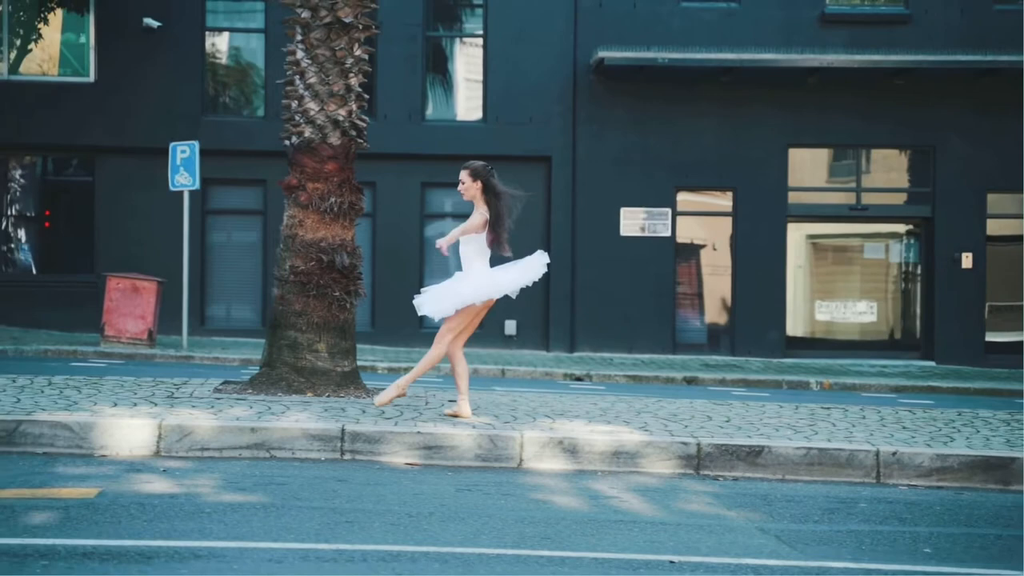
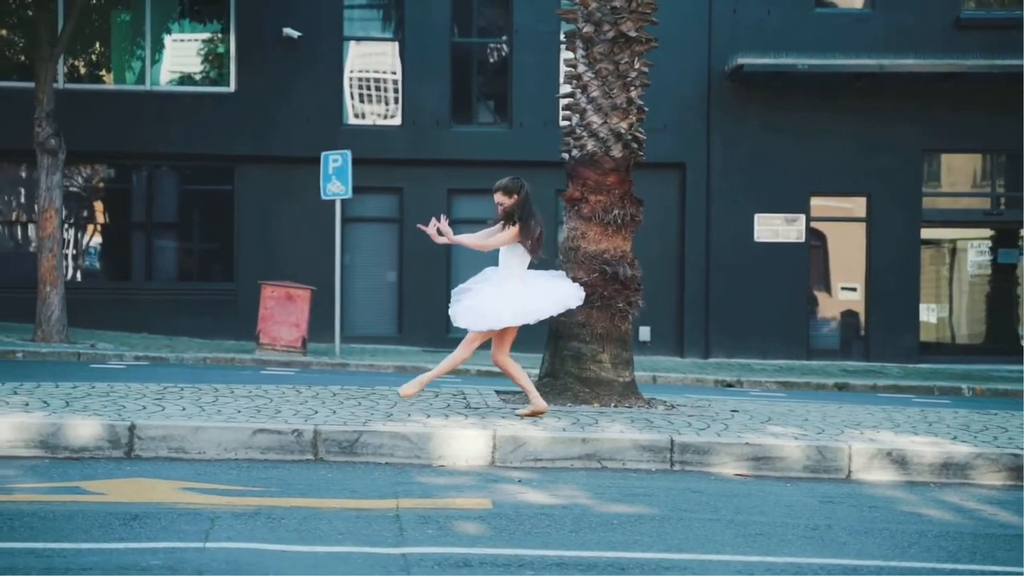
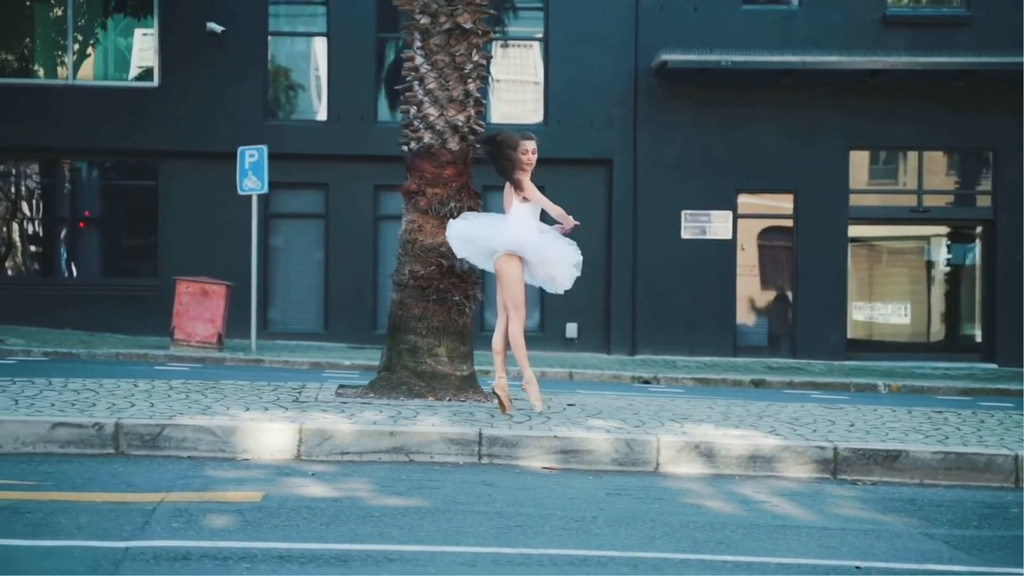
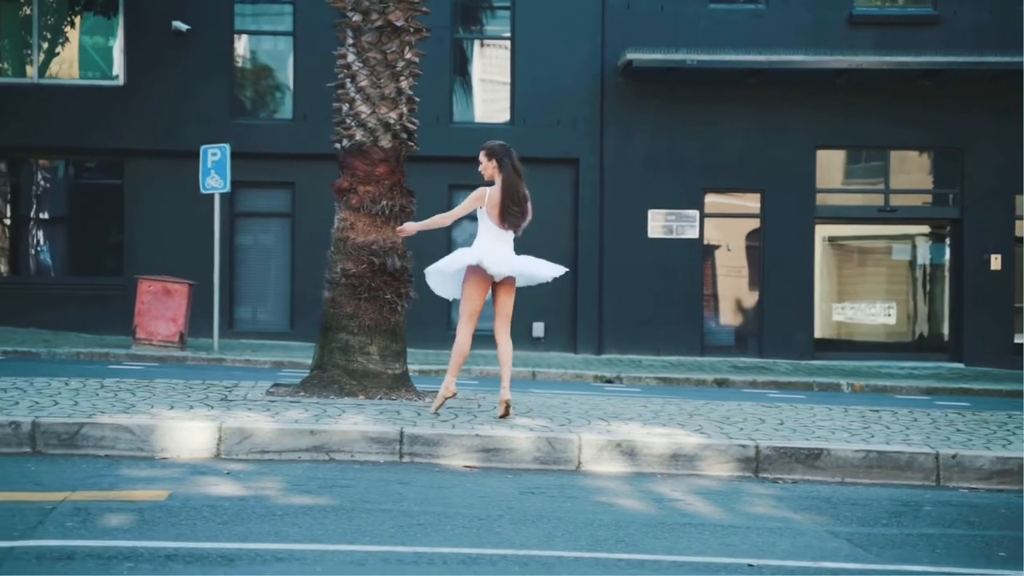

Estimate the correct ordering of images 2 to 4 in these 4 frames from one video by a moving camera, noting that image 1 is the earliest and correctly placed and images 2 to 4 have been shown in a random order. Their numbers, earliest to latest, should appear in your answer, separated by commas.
4, 3, 2
